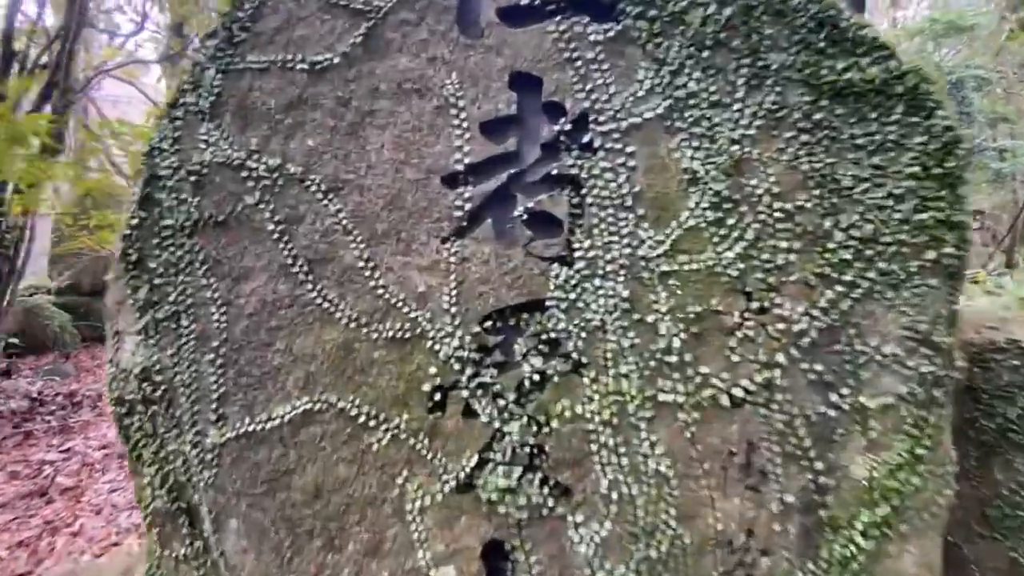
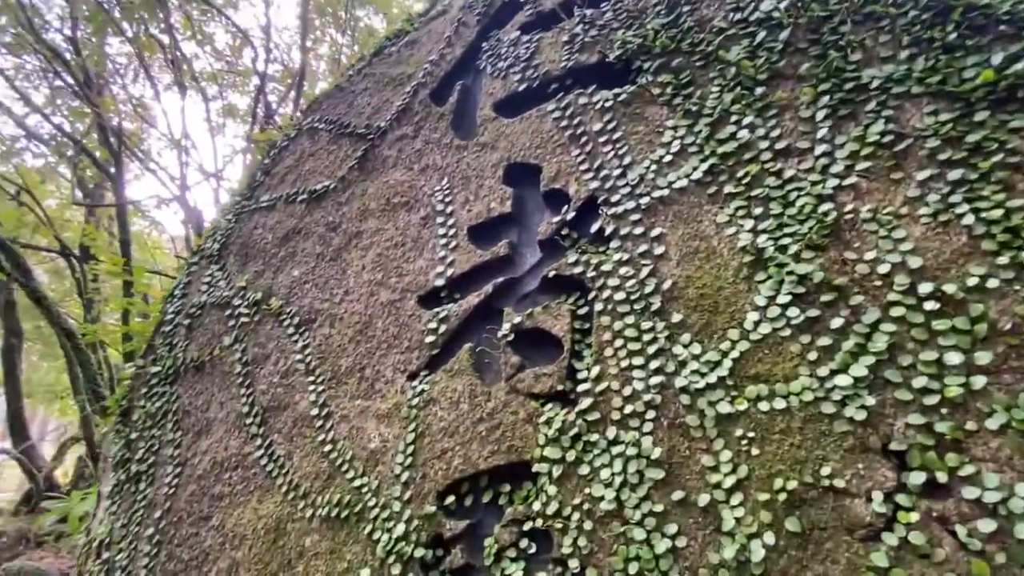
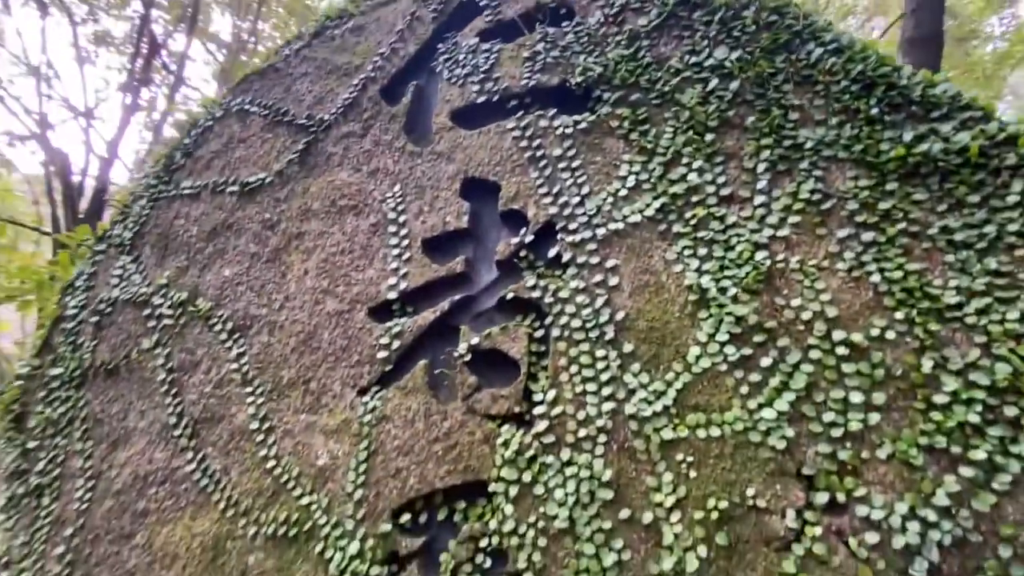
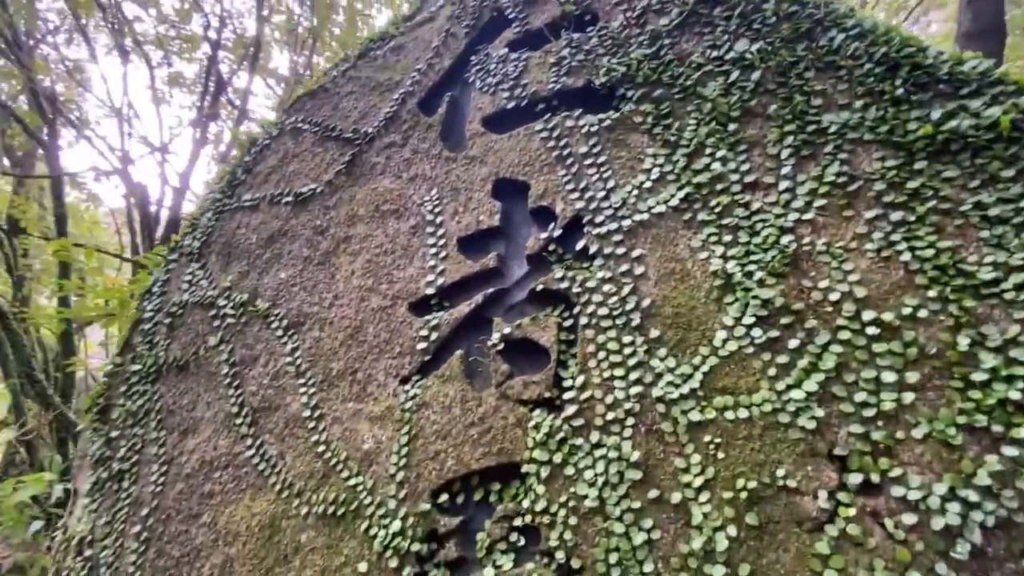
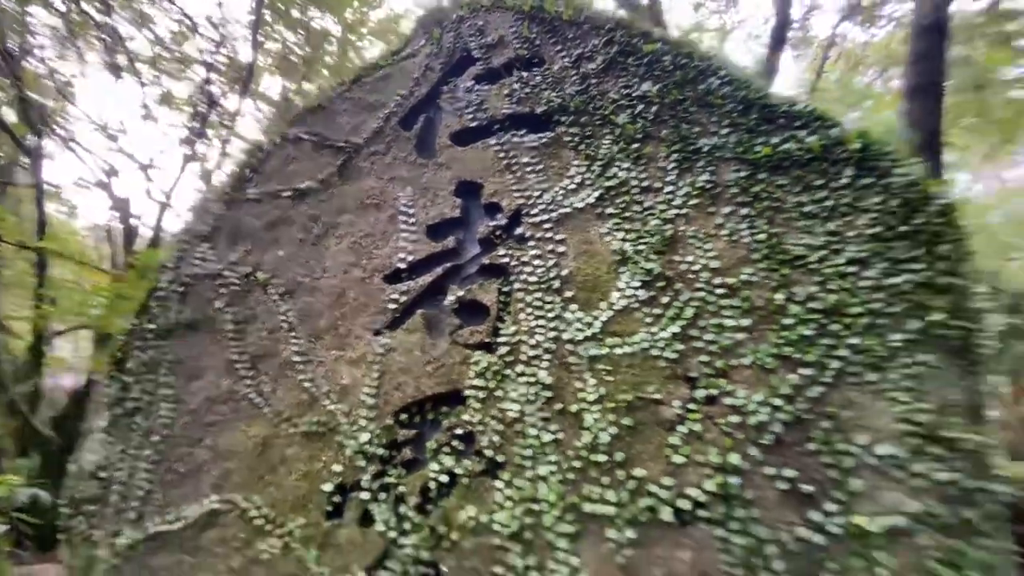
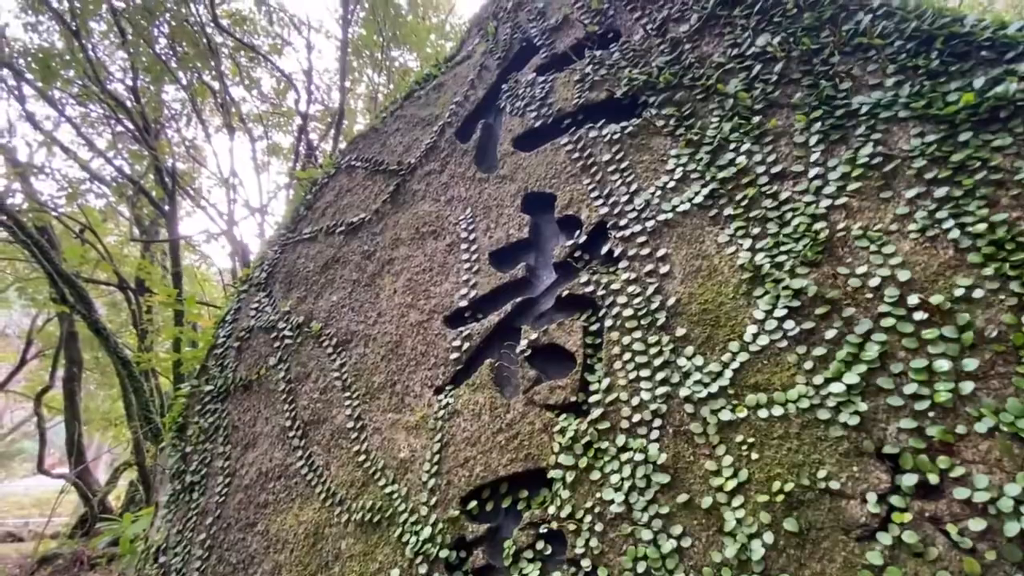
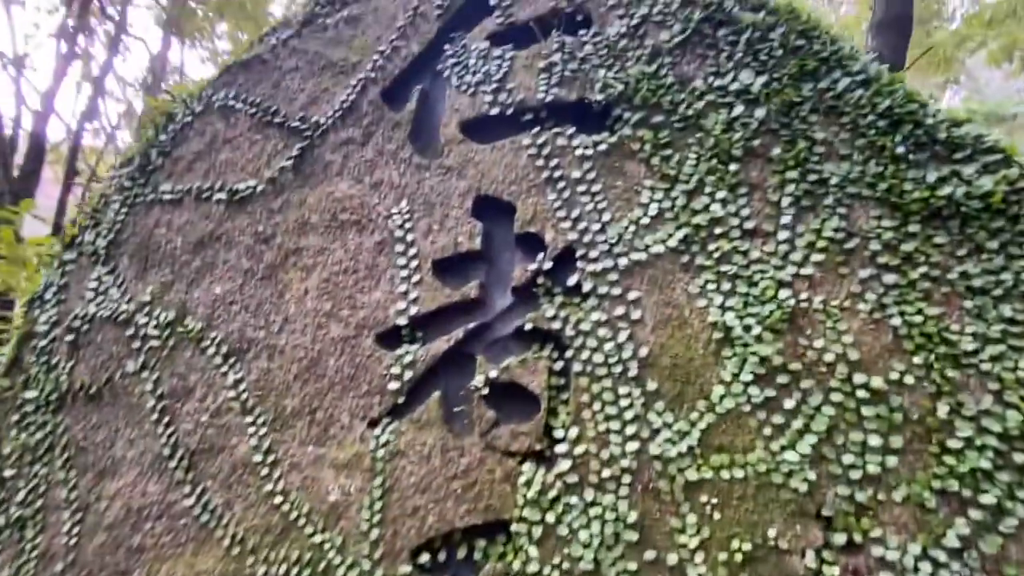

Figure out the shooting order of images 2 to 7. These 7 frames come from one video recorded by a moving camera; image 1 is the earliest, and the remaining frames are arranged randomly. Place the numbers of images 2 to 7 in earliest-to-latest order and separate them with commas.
7, 3, 4, 2, 6, 5
